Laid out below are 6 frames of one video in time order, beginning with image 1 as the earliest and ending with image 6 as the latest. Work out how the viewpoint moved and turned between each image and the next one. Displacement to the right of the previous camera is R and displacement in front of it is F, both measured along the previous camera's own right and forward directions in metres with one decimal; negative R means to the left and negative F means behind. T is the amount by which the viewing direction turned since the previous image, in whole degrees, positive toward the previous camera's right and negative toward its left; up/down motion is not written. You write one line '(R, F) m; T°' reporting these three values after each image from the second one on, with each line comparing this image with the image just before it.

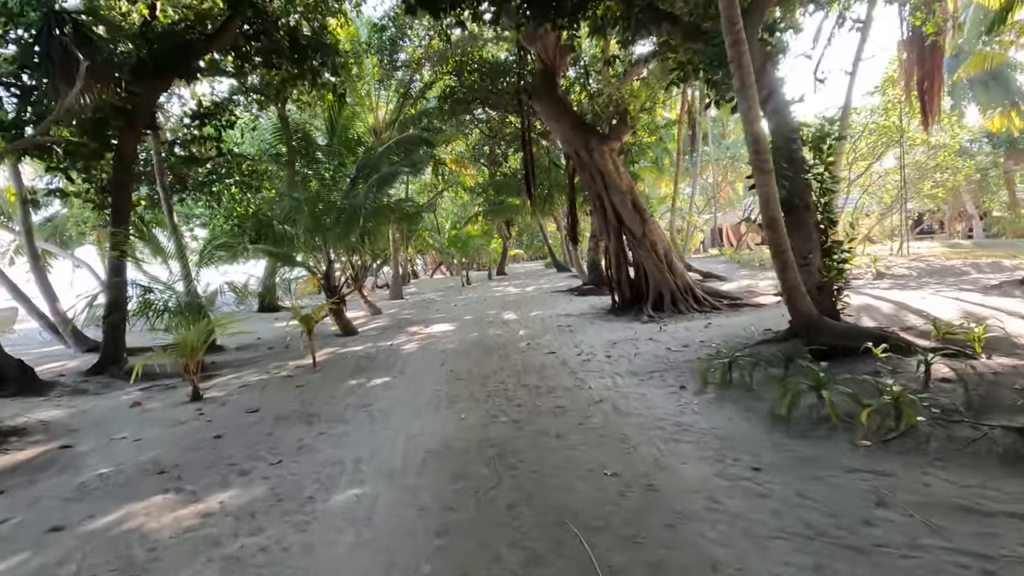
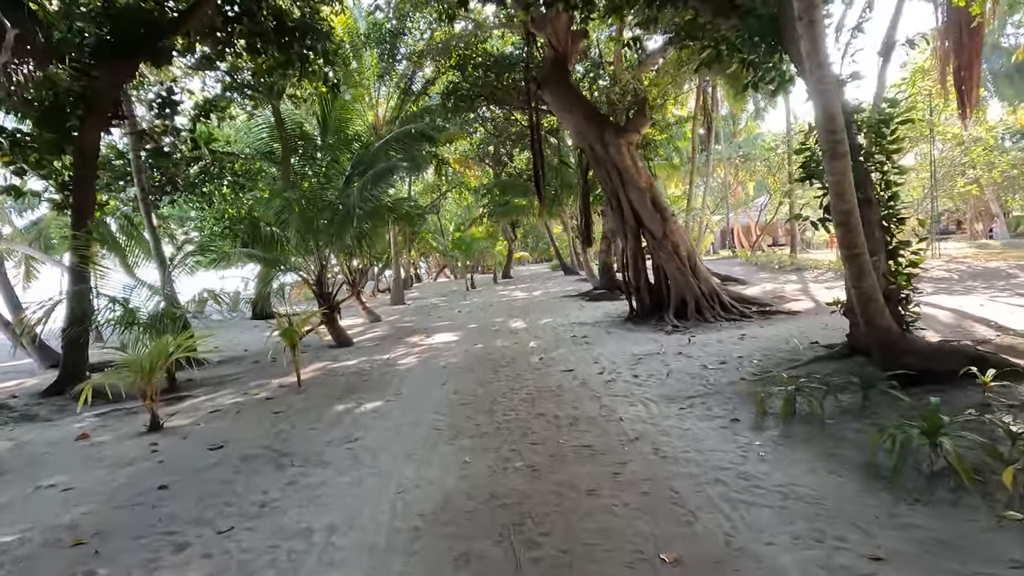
(-0.1, +0.8) m; 0°
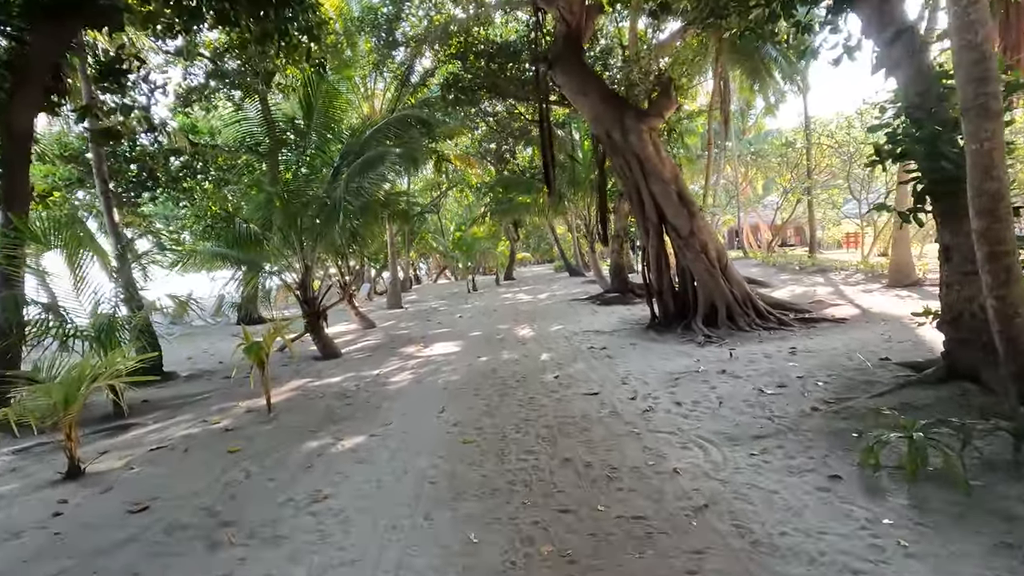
(-0.1, +0.9) m; 0°
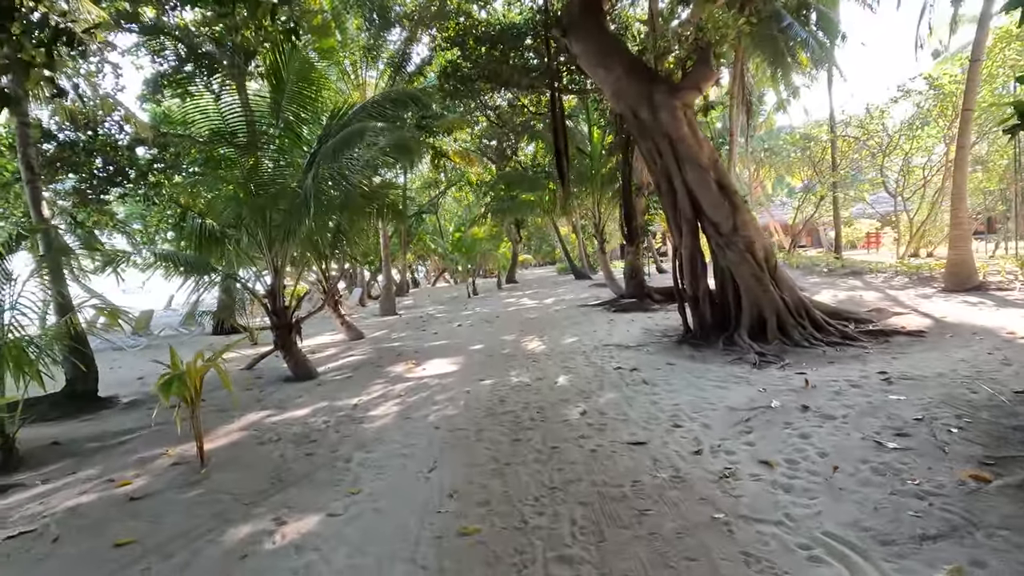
(-0.1, +1.2) m; 0°
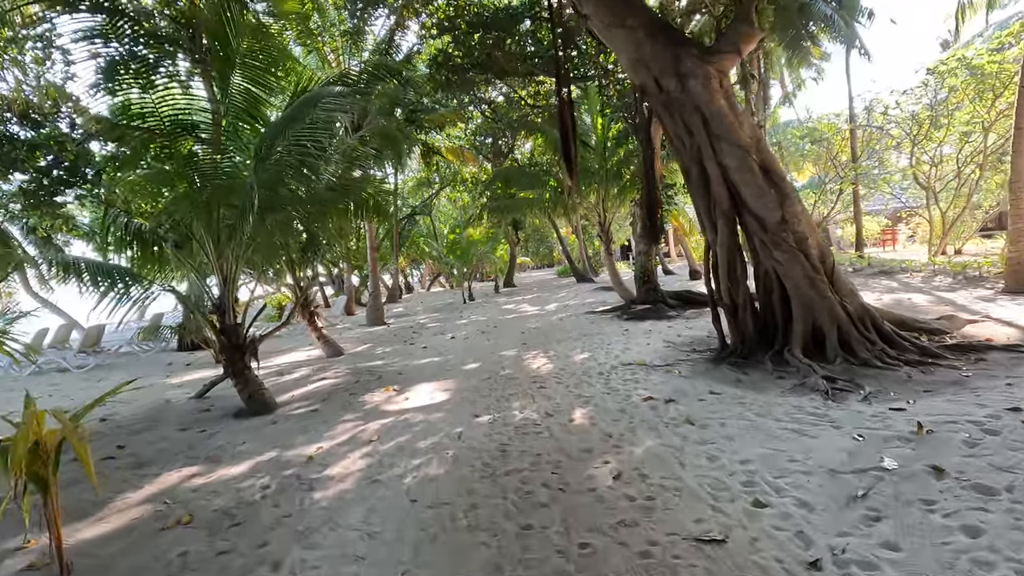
(0.0, +1.1) m; 0°
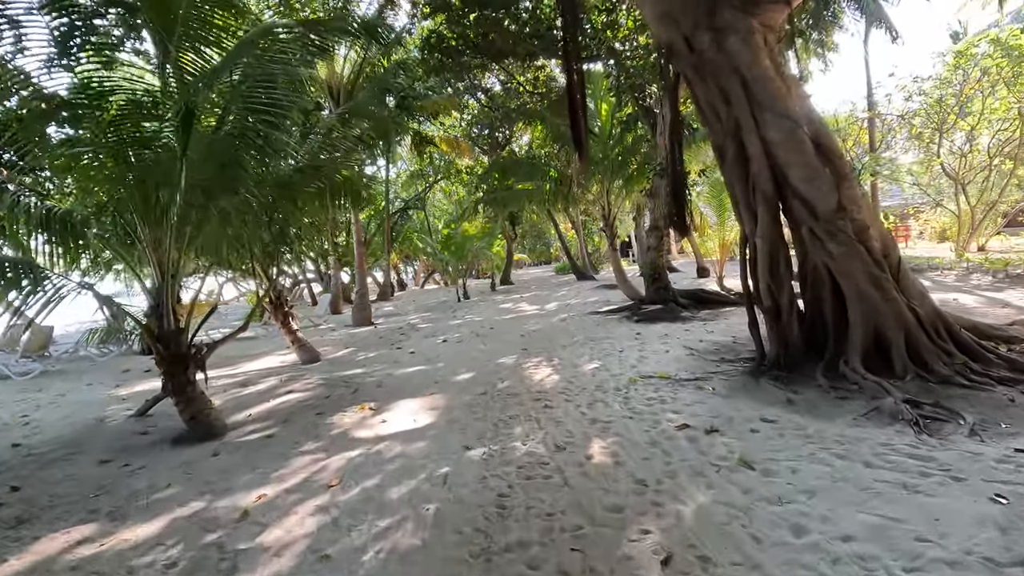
(0.0, +0.9) m; 0°
